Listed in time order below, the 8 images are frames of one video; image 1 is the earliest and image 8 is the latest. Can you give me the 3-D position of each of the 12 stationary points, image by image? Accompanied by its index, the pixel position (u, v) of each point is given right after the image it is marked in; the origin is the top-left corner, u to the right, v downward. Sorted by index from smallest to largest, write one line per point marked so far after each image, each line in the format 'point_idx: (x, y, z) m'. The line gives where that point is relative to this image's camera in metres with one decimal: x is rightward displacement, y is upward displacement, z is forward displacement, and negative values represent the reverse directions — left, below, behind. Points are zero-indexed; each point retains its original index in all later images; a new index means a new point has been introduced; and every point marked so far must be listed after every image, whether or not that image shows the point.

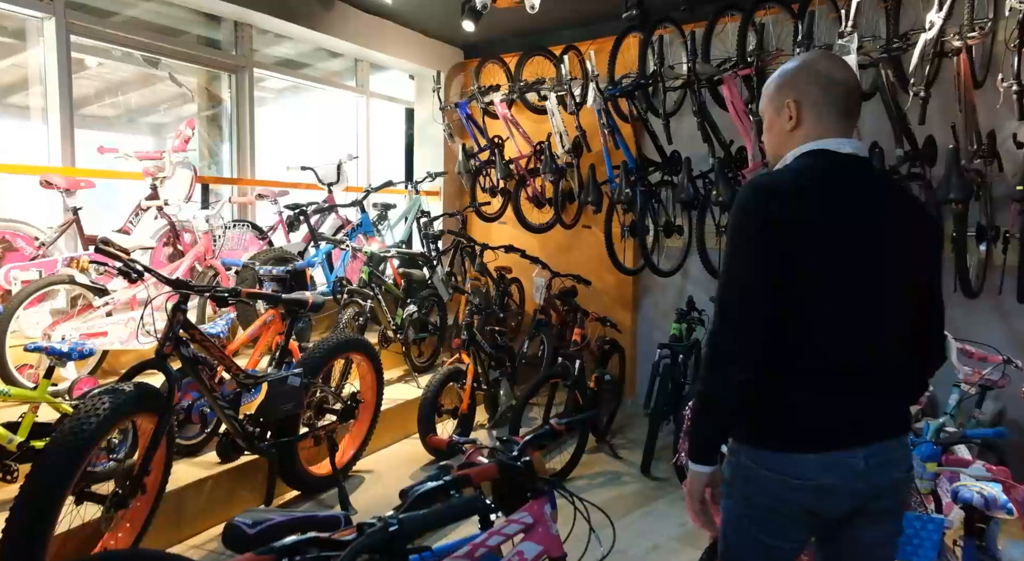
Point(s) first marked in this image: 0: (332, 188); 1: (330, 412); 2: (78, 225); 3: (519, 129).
0: (-1.3, +0.7, +4.9) m
1: (-0.8, -0.6, +3.0) m
2: (-2.0, +0.3, +3.3) m
3: (+0.1, +1.2, +5.7) m
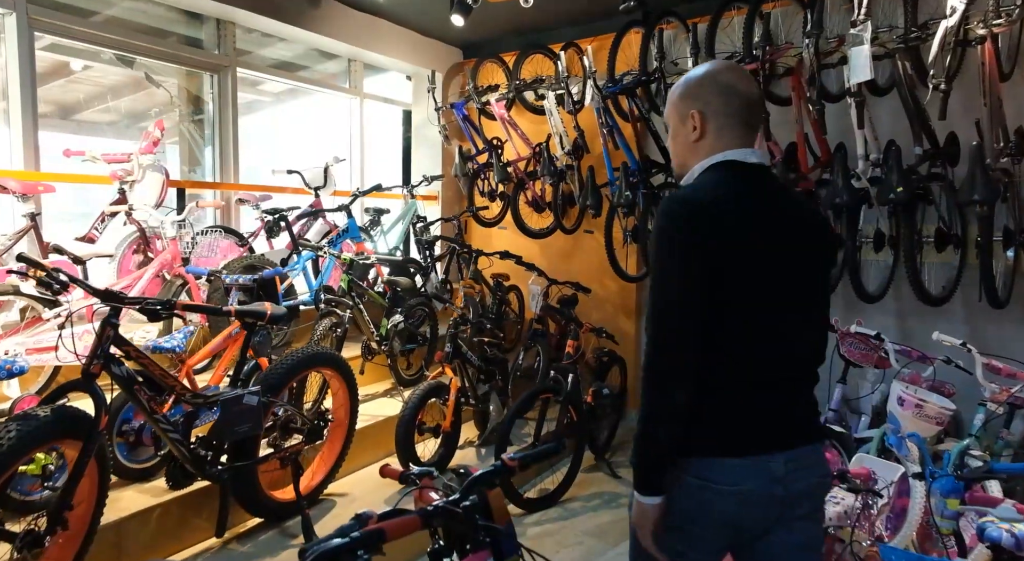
0: (-1.3, +0.6, +4.7) m
1: (-0.9, -0.6, +2.8) m
2: (-2.1, +0.2, +3.1) m
3: (+0.1, +1.2, +5.5) m
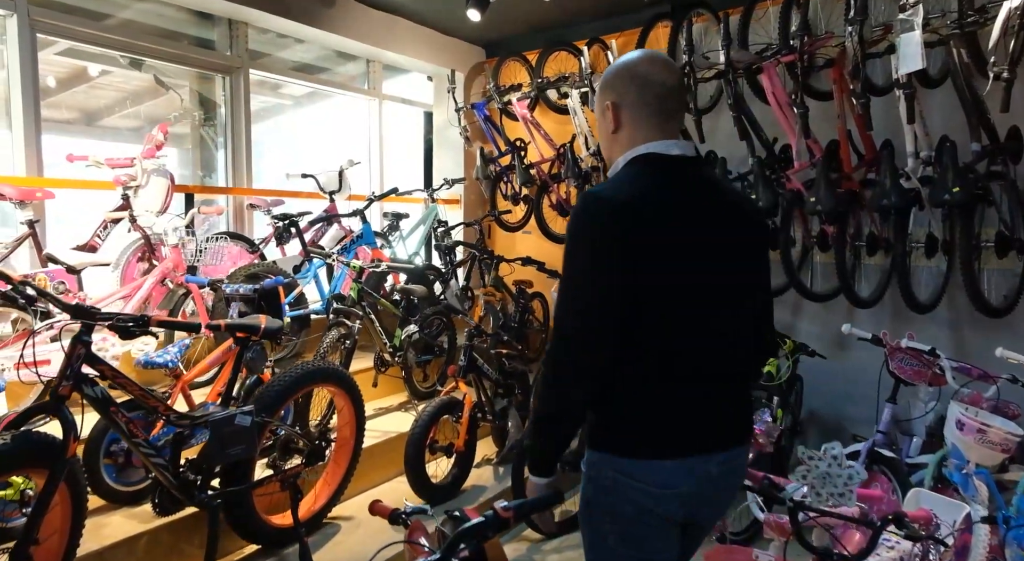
0: (-1.2, +0.5, +4.5) m
1: (-0.8, -0.6, +2.6) m
2: (-2.1, +0.2, +3.0) m
3: (+0.2, +1.1, +5.3) m
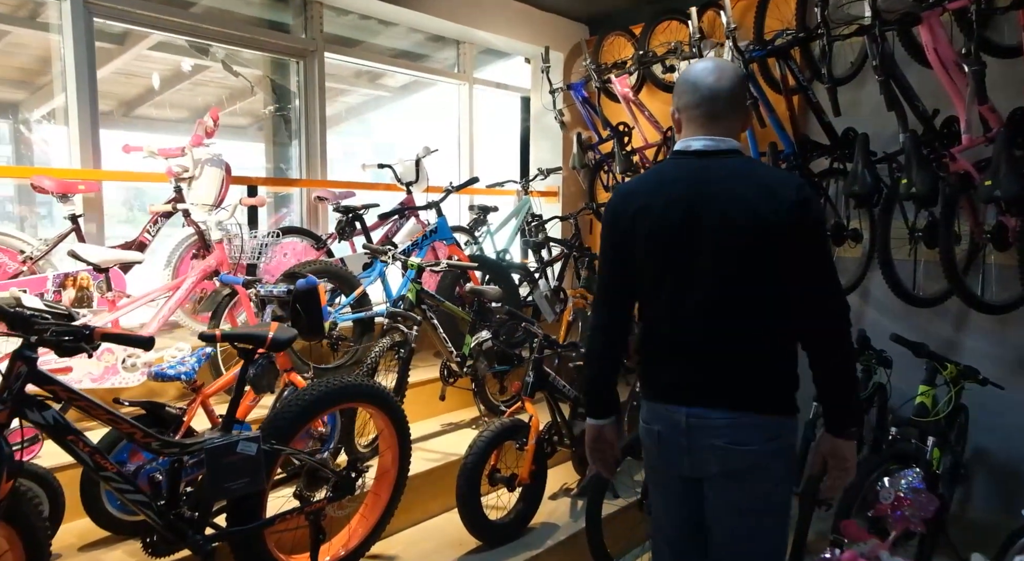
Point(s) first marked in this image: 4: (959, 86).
0: (-0.6, +0.6, +4.1) m
1: (-0.6, -0.7, +2.2) m
2: (-1.8, +0.2, +2.8) m
3: (+0.9, +1.1, +4.7) m
4: (+1.9, +0.8, +2.9) m
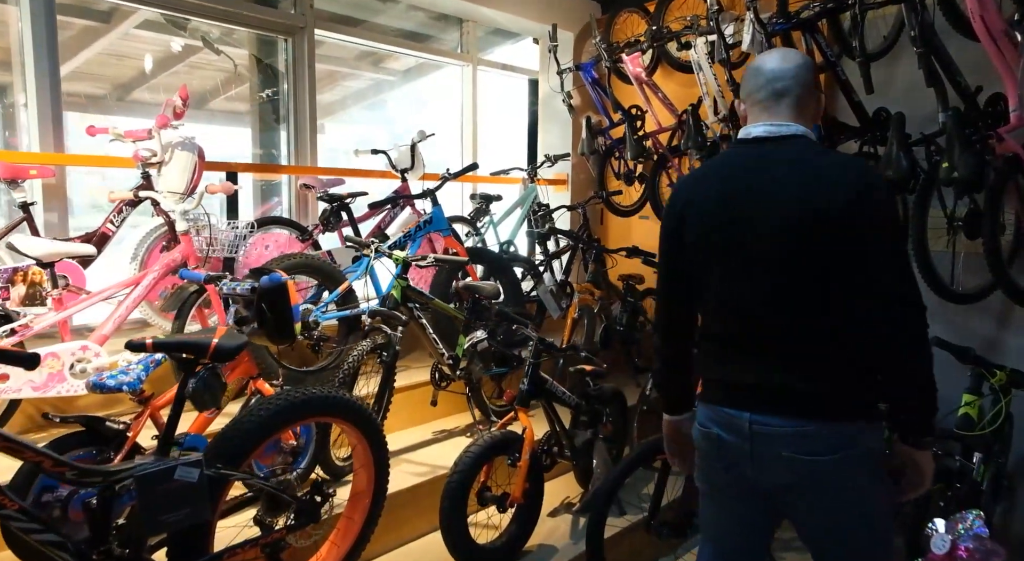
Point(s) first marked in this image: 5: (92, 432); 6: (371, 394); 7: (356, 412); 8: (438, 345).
0: (-0.6, +0.6, +3.9) m
1: (-0.6, -0.6, +2.0) m
2: (-1.8, +0.2, +2.6) m
3: (+0.9, +1.2, +4.4) m
4: (+1.9, +0.8, +2.6) m
5: (-1.1, -0.4, +1.9) m
6: (-0.6, -0.5, +2.8) m
7: (-0.5, -0.4, +2.1) m
8: (-0.3, -0.3, +2.9) m
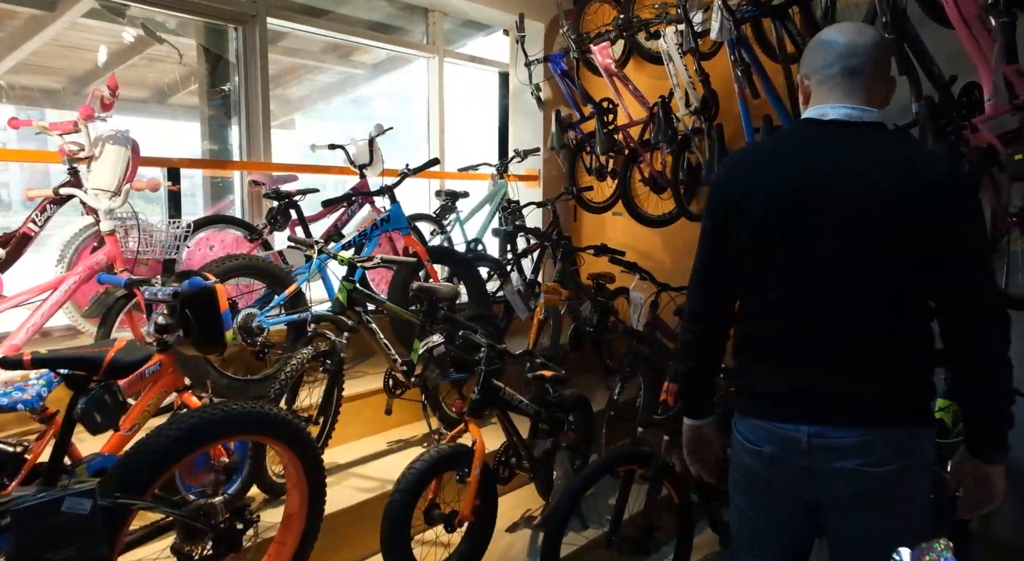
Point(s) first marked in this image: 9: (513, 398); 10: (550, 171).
0: (-0.8, +0.6, +3.7) m
1: (-0.8, -0.7, +1.8) m
2: (-2.0, +0.2, +2.4) m
3: (+0.7, +1.2, +4.2) m
4: (+1.7, +0.8, +2.5) m
5: (-1.3, -0.4, +1.7) m
6: (-0.7, -0.5, +2.6) m
7: (-0.6, -0.4, +1.9) m
8: (-0.5, -0.3, +2.8) m
9: (0.0, -0.4, +2.5) m
10: (+0.3, +0.8, +5.0) m
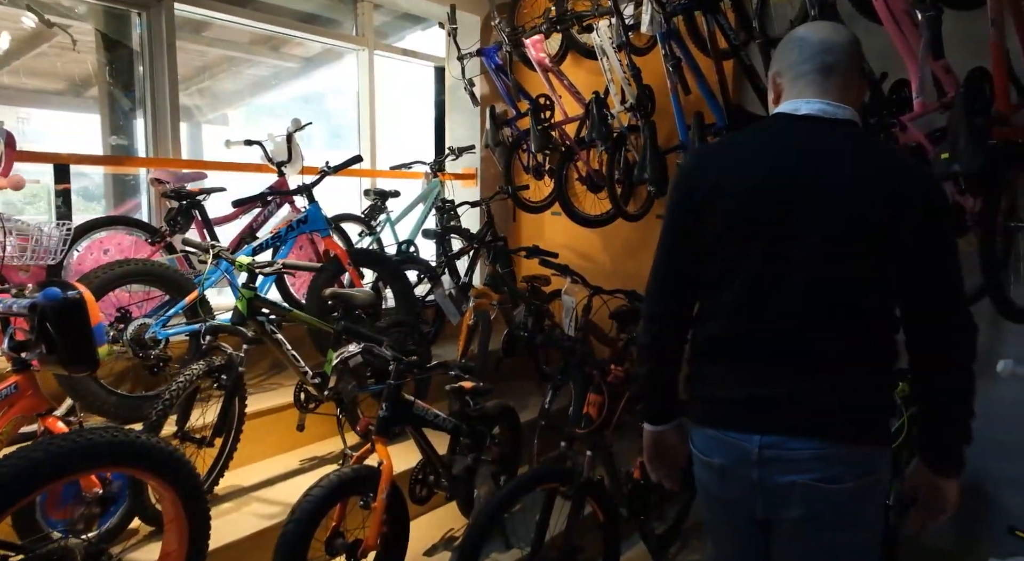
0: (-1.2, +0.6, +3.5) m
1: (-1.0, -0.7, +1.6) m
2: (-2.2, +0.2, +2.1) m
3: (+0.3, +1.2, +4.1) m
4: (+1.4, +0.8, +2.4) m
5: (-1.5, -0.5, +1.5) m
6: (-1.0, -0.5, +2.4) m
7: (-0.9, -0.4, +1.7) m
8: (-0.8, -0.3, +2.6) m
9: (-0.3, -0.4, +2.3) m
10: (-0.2, +0.8, +4.9) m
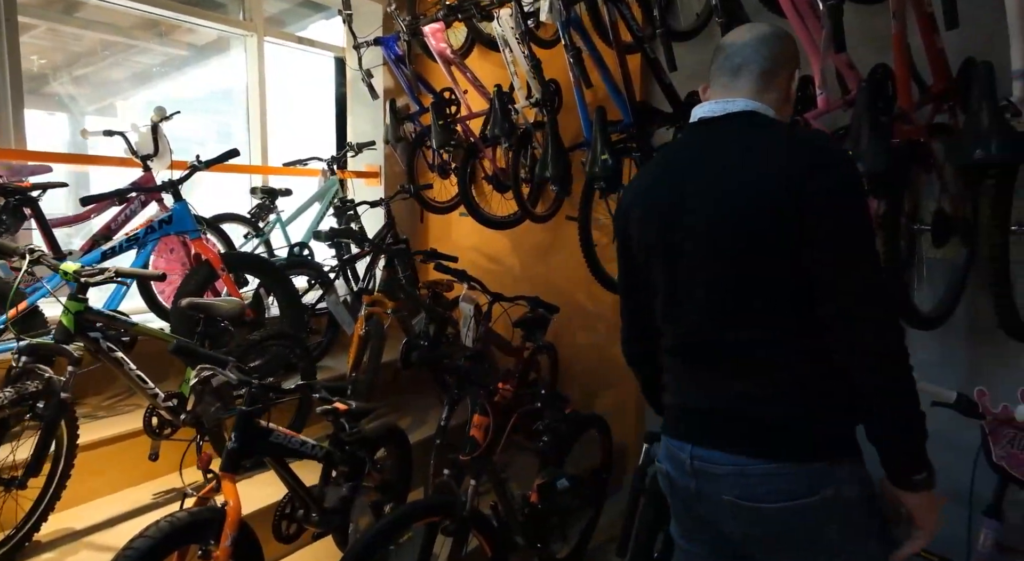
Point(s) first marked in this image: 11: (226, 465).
0: (-1.6, +0.5, +3.1) m
1: (-1.3, -0.7, +1.2) m
2: (-2.6, +0.1, +1.6) m
3: (-0.2, +1.1, +3.8) m
4: (+1.0, +0.8, +2.3) m
5: (-1.8, -0.5, +1.0) m
6: (-1.4, -0.5, +2.0) m
7: (-1.2, -0.5, +1.4) m
8: (-1.2, -0.3, +2.2) m
9: (-0.7, -0.5, +2.0) m
10: (-0.8, +0.8, +4.6) m
11: (-0.7, -0.5, +1.9) m
